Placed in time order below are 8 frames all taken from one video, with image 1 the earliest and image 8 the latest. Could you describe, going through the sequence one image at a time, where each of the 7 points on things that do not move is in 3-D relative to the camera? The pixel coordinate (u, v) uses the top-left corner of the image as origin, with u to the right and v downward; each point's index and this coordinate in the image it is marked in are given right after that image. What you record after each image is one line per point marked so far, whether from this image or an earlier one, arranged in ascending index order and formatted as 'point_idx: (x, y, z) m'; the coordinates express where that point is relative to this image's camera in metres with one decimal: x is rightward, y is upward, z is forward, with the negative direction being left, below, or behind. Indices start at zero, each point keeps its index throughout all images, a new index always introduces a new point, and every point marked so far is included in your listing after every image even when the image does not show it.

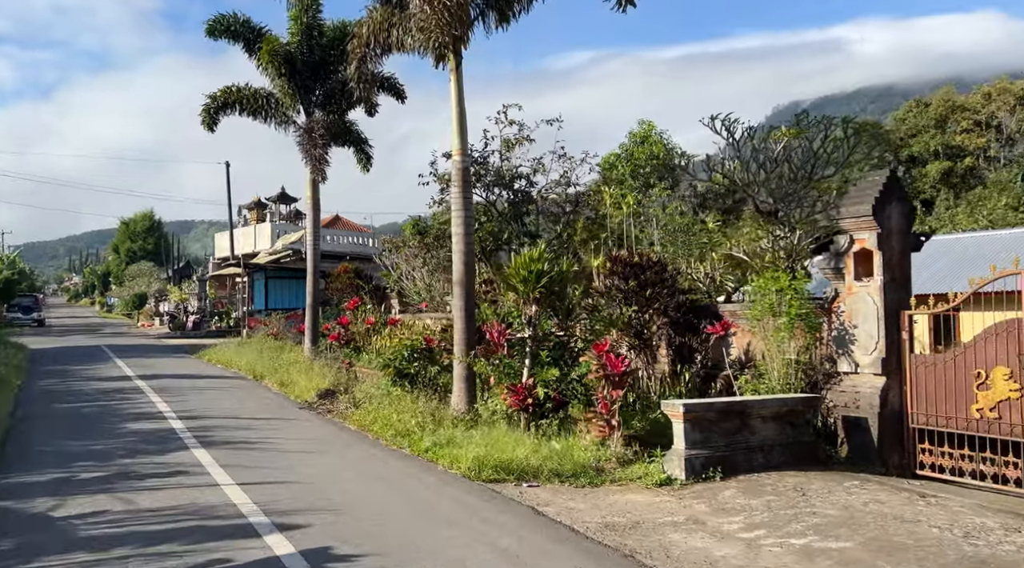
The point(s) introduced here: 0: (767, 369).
0: (+2.6, -0.9, +9.6) m
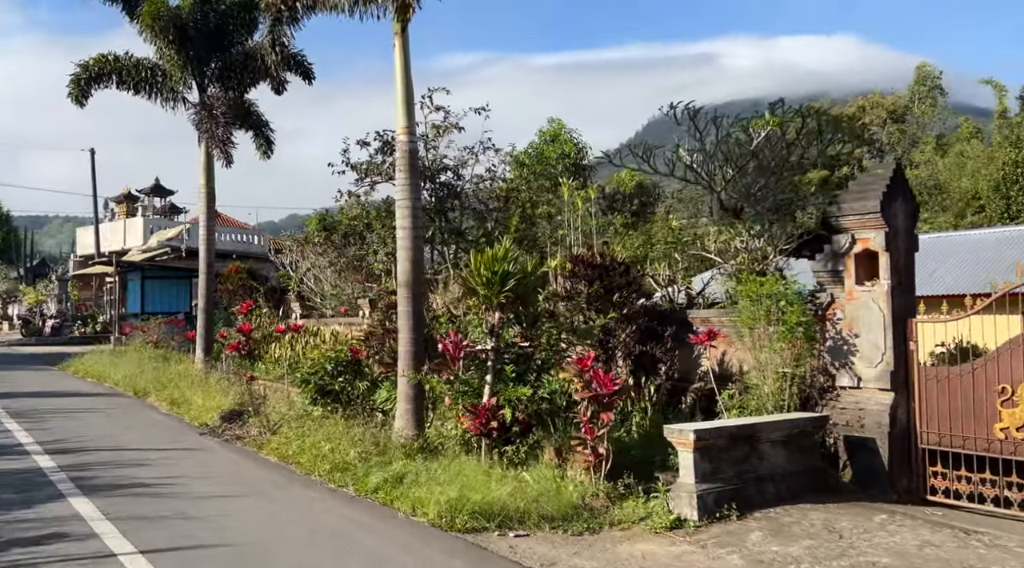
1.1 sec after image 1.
0: (+2.2, -0.9, +8.5) m
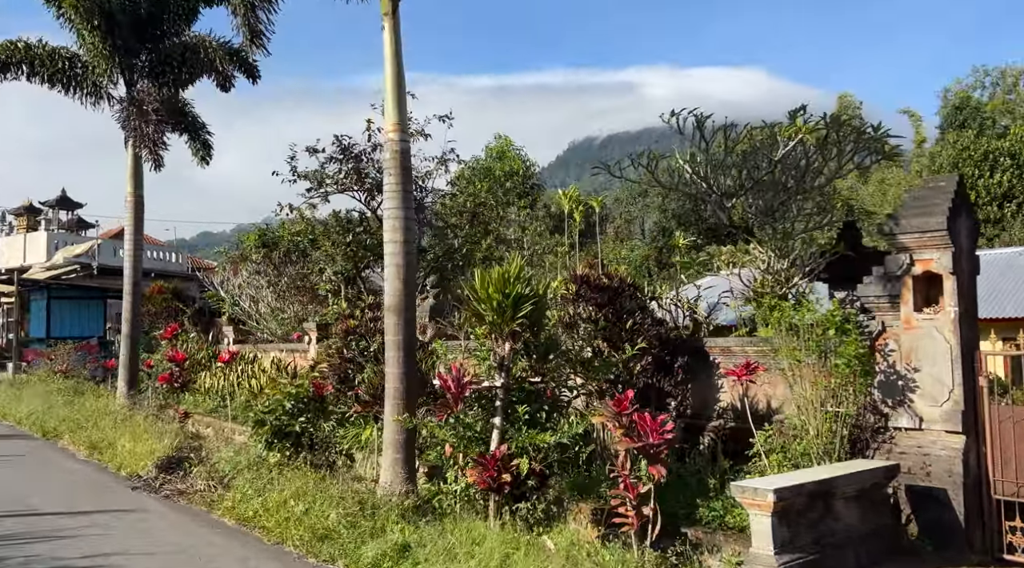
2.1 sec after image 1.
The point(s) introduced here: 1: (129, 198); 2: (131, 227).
0: (+2.3, -1.1, +7.4) m
1: (-5.1, +1.2, +12.7) m
2: (-5.0, +0.8, +12.3) m
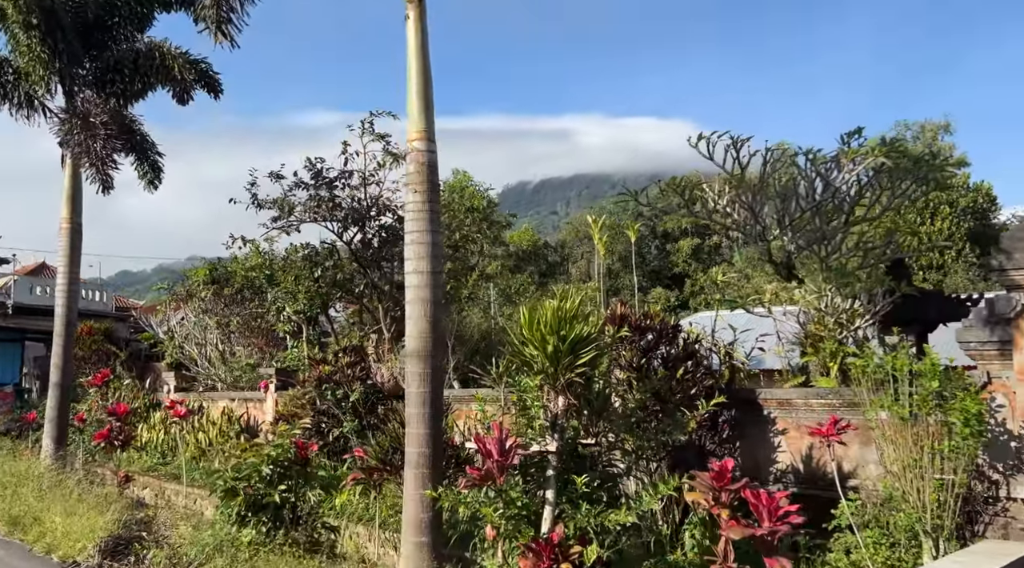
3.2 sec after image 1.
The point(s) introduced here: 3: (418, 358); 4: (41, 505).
0: (+2.5, -1.4, +6.2) m
1: (-5.2, +0.7, +11.0) m
2: (-5.1, +0.3, +10.6) m
3: (-0.6, -0.4, +5.6) m
4: (-4.0, -1.9, +7.9) m
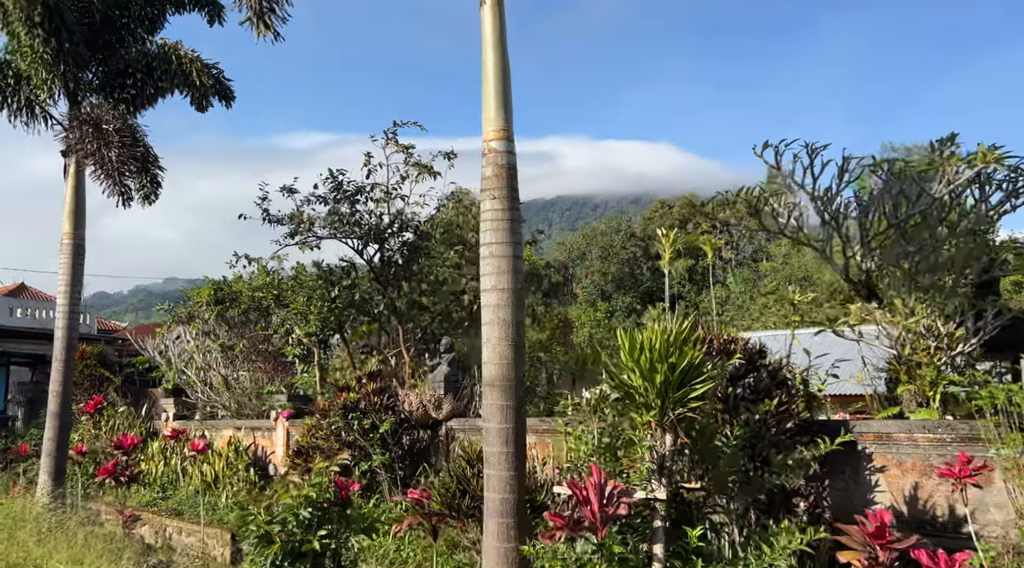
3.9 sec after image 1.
0: (+3.0, -1.5, +5.5) m
1: (-4.8, +0.5, +10.2) m
2: (-4.7, +0.1, +9.8) m
3: (-0.1, -0.5, +4.8) m
4: (-3.5, -2.0, +7.1) m
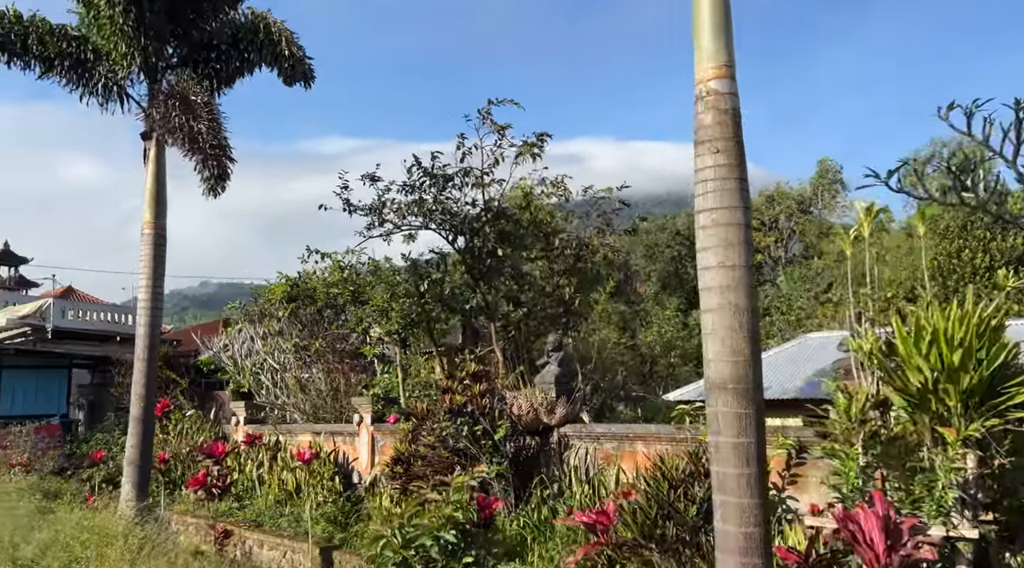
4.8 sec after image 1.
0: (+4.0, -1.4, +4.3) m
1: (-3.6, +0.6, +9.3) m
2: (-3.5, +0.2, +8.9) m
3: (+0.9, -0.4, +3.8) m
4: (-2.5, -1.9, +6.2) m
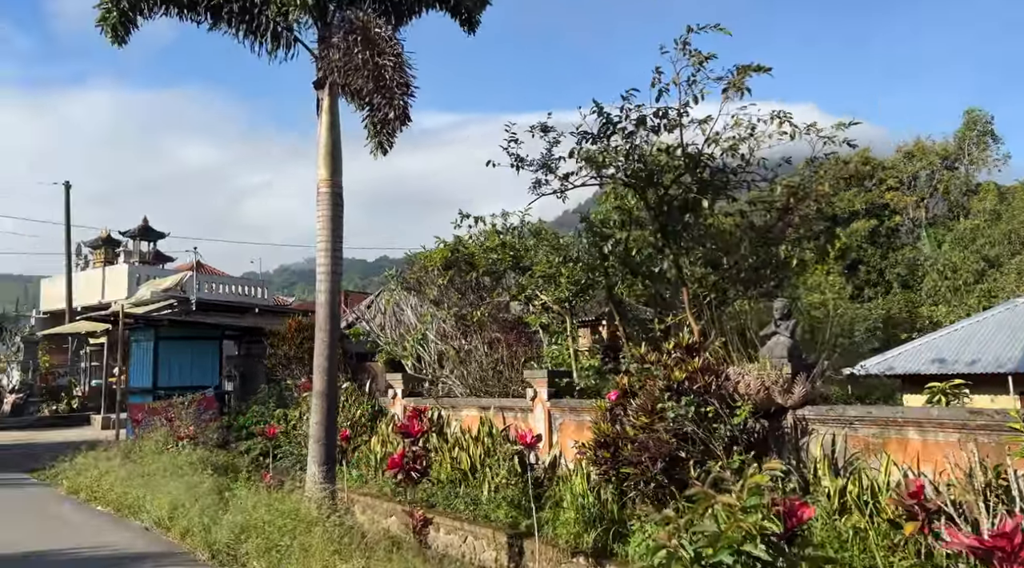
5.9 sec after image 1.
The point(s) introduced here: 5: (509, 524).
0: (+5.3, -1.1, +2.6) m
1: (-1.7, +0.9, +8.5) m
2: (-1.6, +0.5, +8.1) m
3: (+2.1, -0.2, +2.4) m
4: (-0.9, -1.7, +5.3) m
5: (0.0, -2.5, +9.9) m
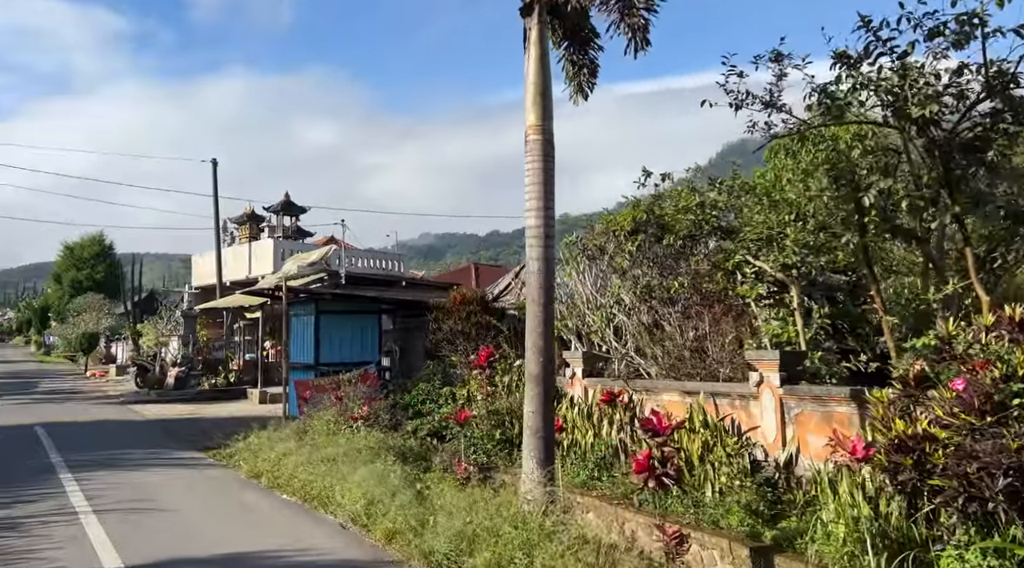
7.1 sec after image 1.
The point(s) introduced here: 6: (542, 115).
0: (+6.4, -1.0, +0.3) m
1: (+0.2, +1.2, +7.0) m
2: (+0.3, +0.8, +6.6) m
3: (+3.2, -0.1, +0.5) m
4: (+0.6, -1.5, +3.8) m
5: (+2.1, -2.2, +8.3) m
6: (+0.3, +1.3, +7.0) m
